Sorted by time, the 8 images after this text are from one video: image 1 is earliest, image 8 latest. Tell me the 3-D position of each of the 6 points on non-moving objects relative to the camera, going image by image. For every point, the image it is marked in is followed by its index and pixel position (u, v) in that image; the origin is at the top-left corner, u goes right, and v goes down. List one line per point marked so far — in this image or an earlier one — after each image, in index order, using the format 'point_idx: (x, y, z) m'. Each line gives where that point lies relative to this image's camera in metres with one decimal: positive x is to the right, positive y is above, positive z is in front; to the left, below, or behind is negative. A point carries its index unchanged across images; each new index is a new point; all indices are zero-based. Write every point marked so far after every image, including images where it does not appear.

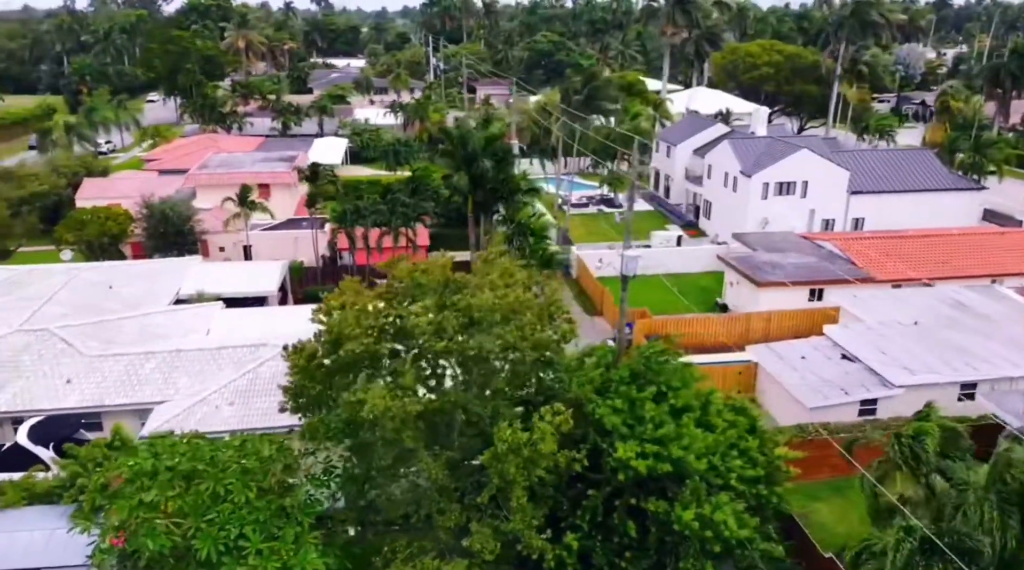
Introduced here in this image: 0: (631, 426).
0: (+2.6, -3.1, +18.7) m
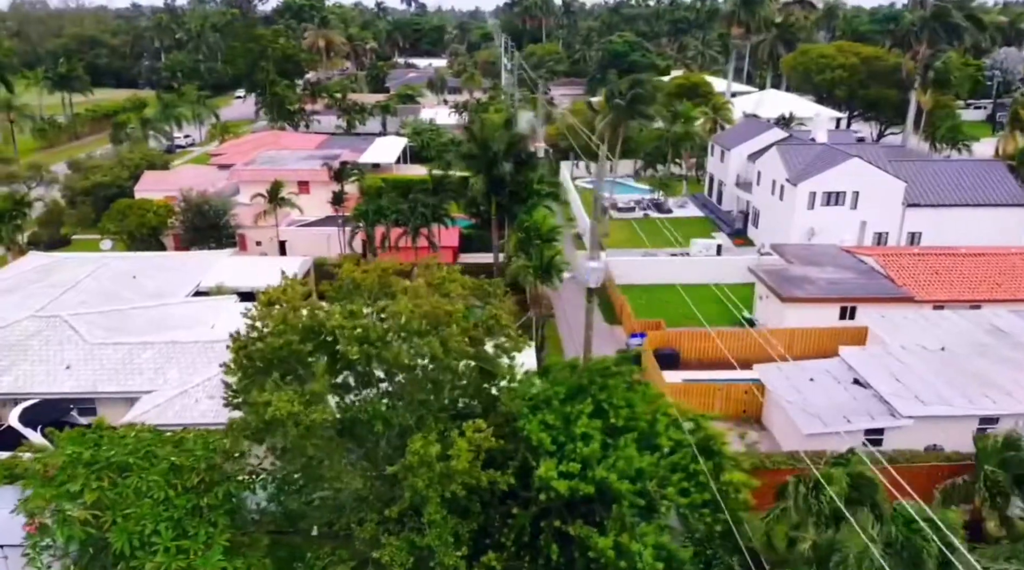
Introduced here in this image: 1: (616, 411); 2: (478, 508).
0: (+1.0, -3.4, +18.0) m
1: (+2.4, -2.8, +18.7) m
2: (-0.7, -4.8, +18.1) m
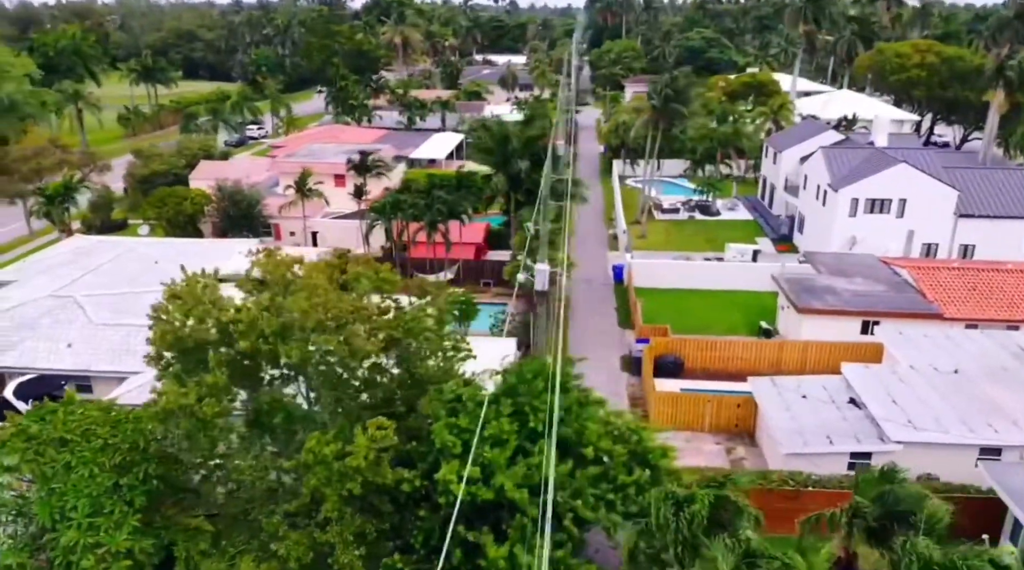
0: (-0.9, -3.4, +17.6) m
1: (+0.5, -2.9, +18.2) m
2: (-2.6, -4.7, +18.0) m
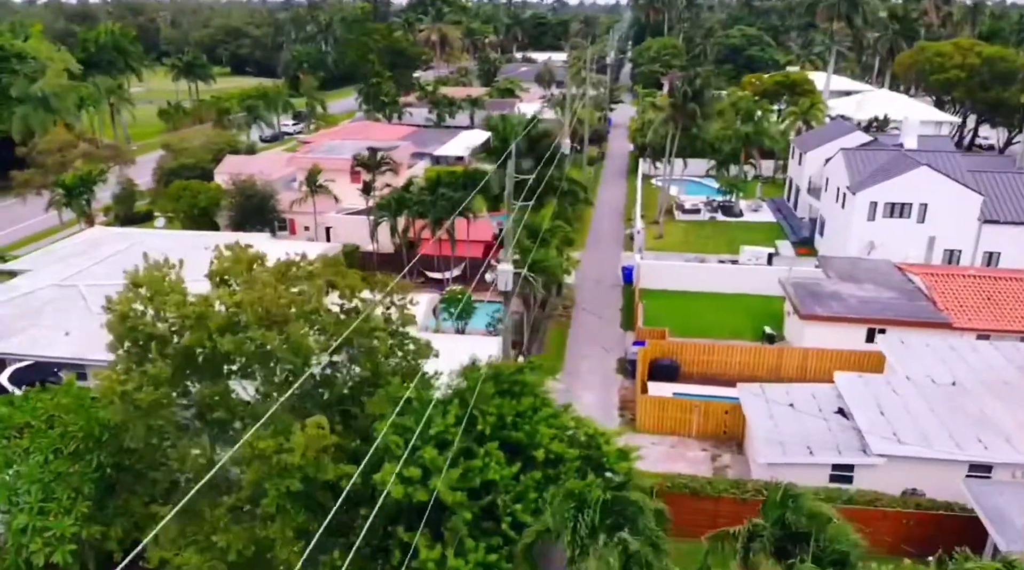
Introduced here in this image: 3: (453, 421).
0: (-2.1, -3.4, +17.5) m
1: (-0.6, -2.9, +18.0) m
2: (-3.8, -4.7, +18.0) m
3: (-1.3, -2.9, +17.8) m
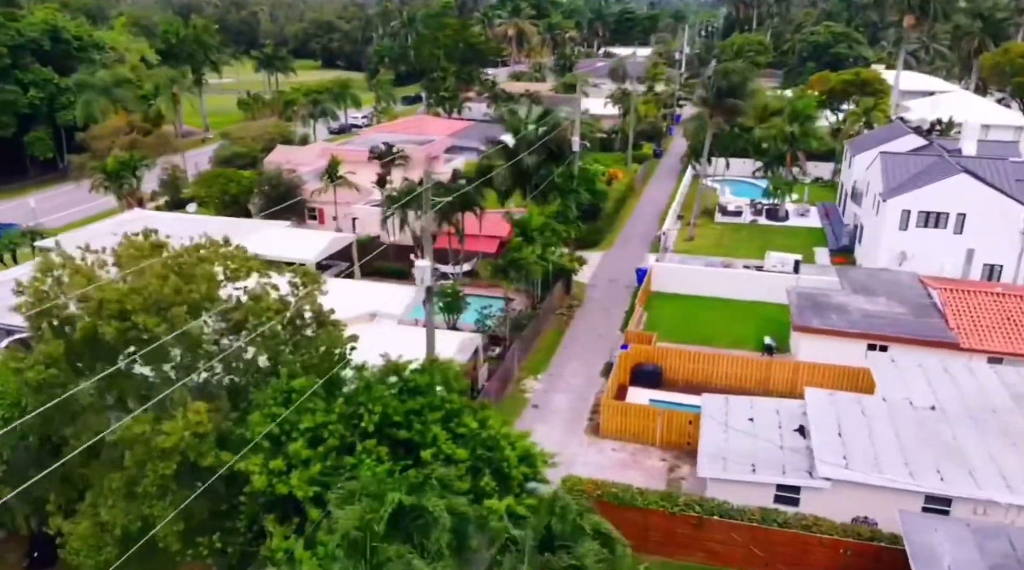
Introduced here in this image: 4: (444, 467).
0: (-4.7, -3.2, +17.8) m
1: (-3.2, -2.8, +18.0) m
2: (-6.4, -4.4, +18.4) m
3: (-3.8, -2.8, +17.9) m
4: (-1.5, -3.9, +18.2) m
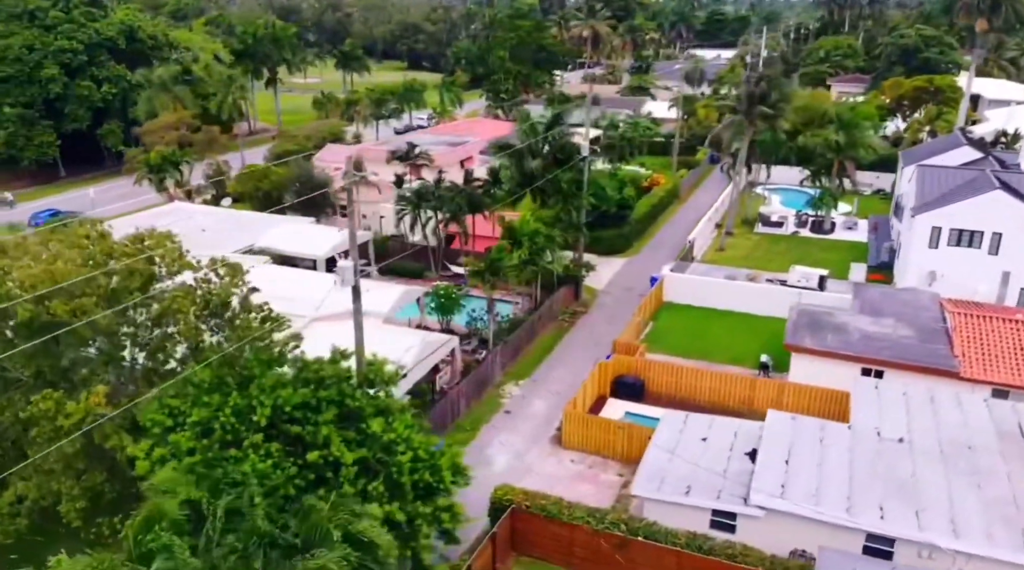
0: (-7.1, -3.1, +18.2) m
1: (-5.5, -2.7, +18.3) m
2: (-8.7, -4.2, +19.1) m
3: (-6.2, -2.7, +18.3) m
4: (-3.9, -4.0, +18.3) m
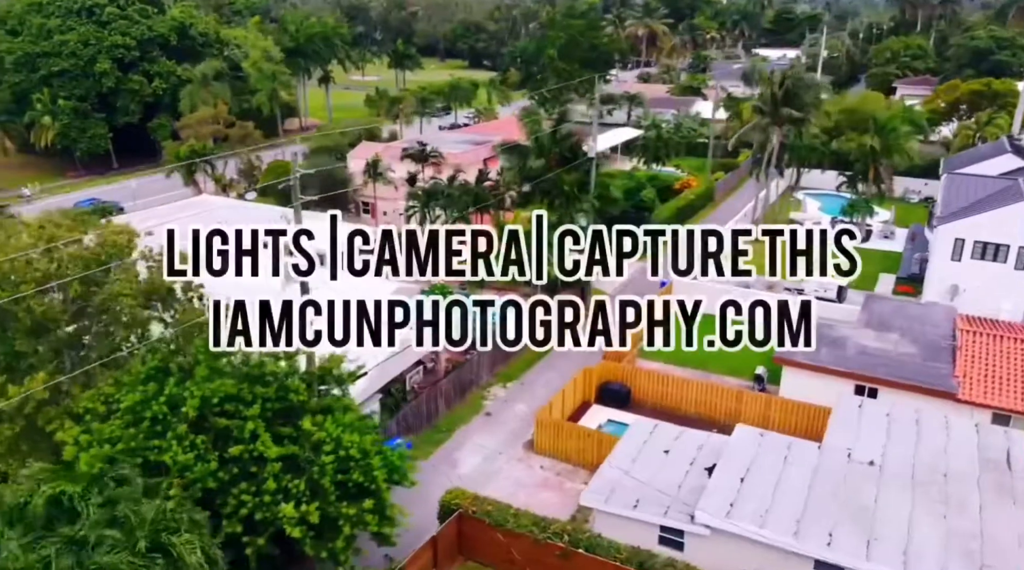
0: (-8.8, -2.9, +18.6) m
1: (-7.1, -2.6, +18.5) m
2: (-10.3, -4.0, +19.6) m
3: (-7.8, -2.5, +18.6) m
4: (-5.6, -3.9, +18.4) m
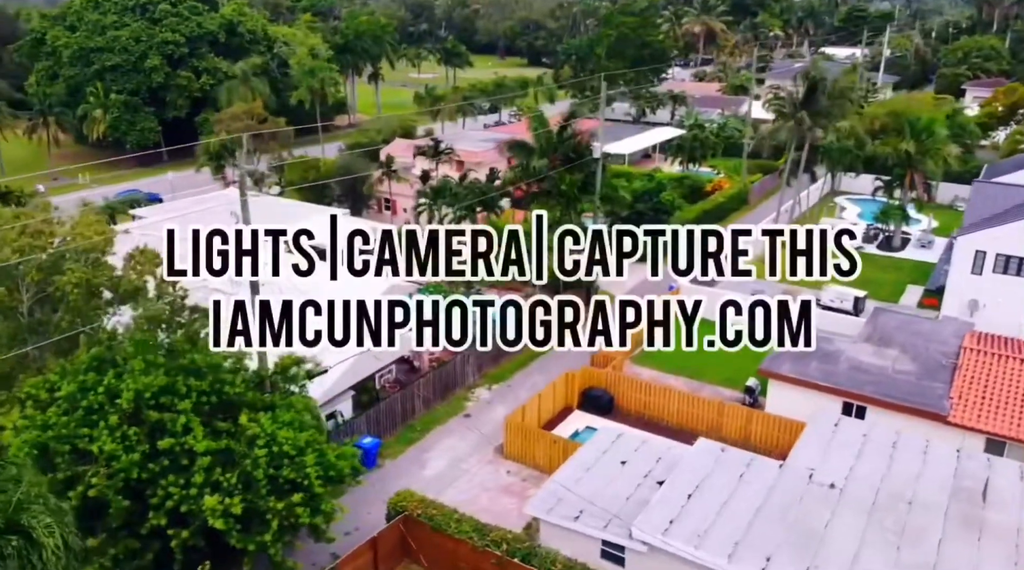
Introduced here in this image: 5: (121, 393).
0: (-10.3, -2.7, +19.1) m
1: (-8.7, -2.4, +18.8) m
2: (-11.8, -3.7, +20.2) m
3: (-9.4, -2.4, +18.9) m
4: (-7.2, -3.8, +18.6) m
5: (-8.7, -2.4, +19.0) m
